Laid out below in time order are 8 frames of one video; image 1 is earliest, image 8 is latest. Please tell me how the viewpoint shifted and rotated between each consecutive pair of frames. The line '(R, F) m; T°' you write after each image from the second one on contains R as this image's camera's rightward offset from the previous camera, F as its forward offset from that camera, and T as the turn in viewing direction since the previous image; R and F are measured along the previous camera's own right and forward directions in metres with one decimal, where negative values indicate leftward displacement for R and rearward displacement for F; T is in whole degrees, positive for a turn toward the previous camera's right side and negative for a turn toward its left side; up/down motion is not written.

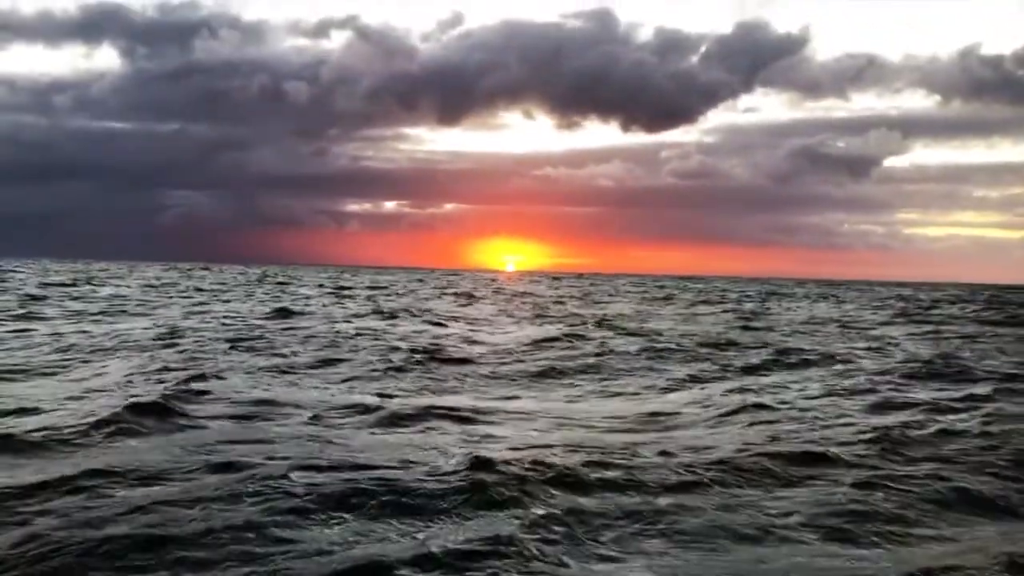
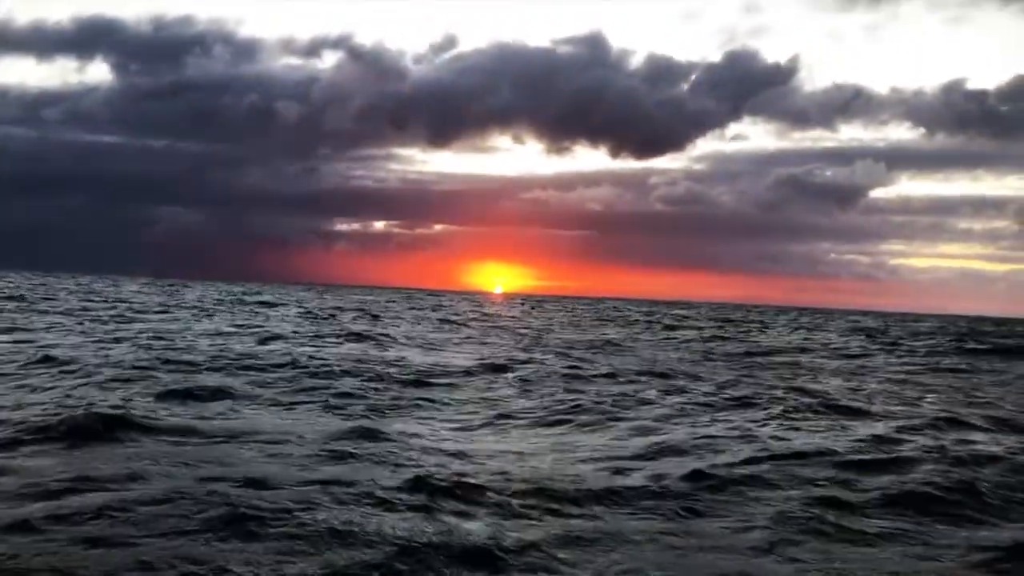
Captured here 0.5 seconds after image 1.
(0.0, +0.1) m; +1°
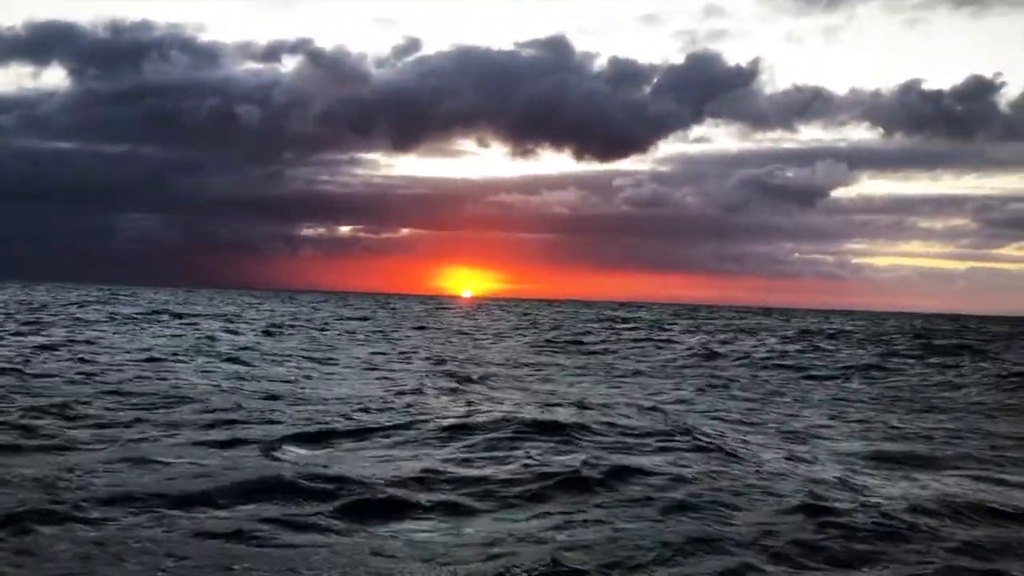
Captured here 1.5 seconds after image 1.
(+0.1, +0.2) m; +2°
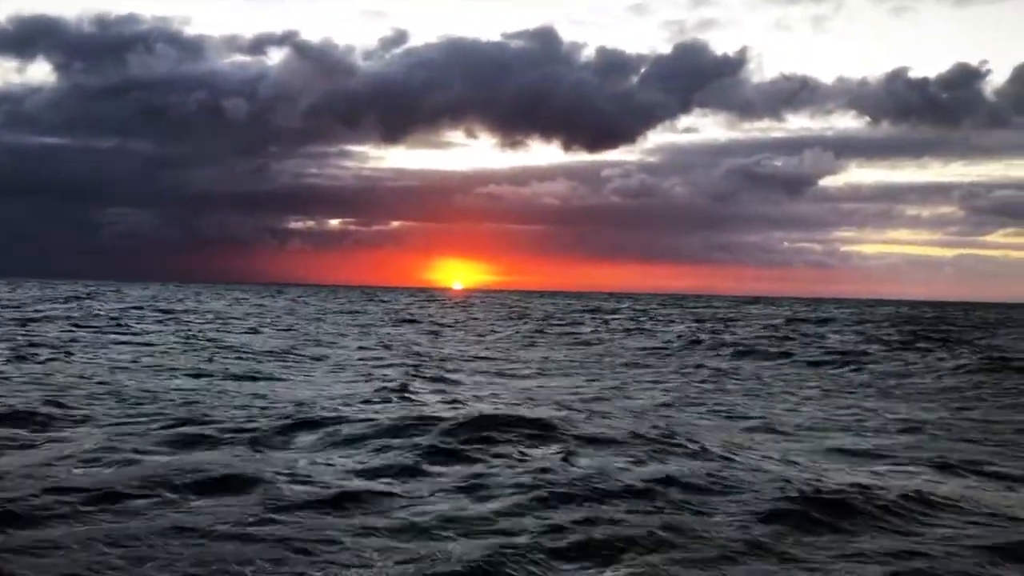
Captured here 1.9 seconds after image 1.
(-1.1, -0.6) m; +1°
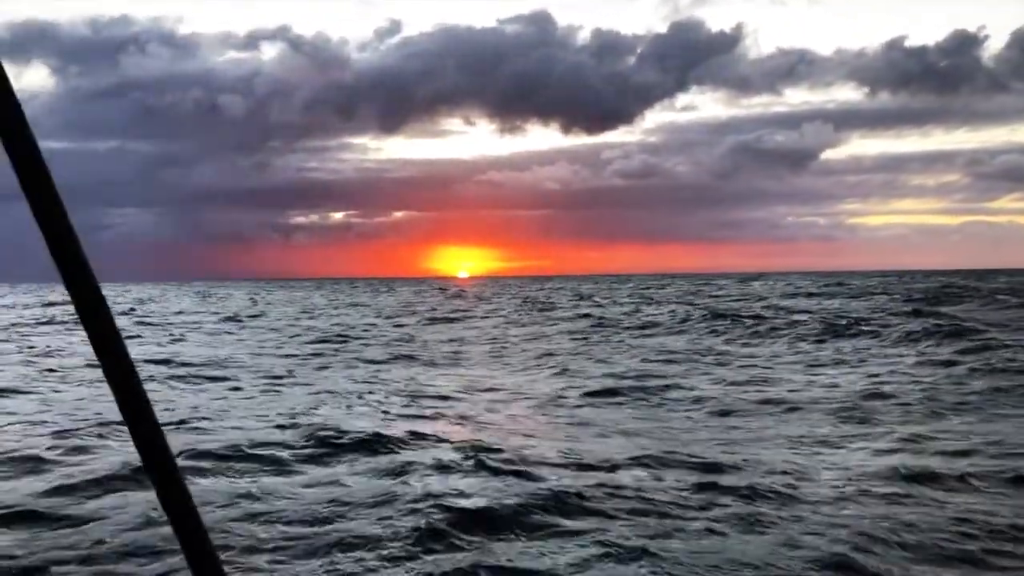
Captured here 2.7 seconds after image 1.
(-0.8, +0.7) m; 0°
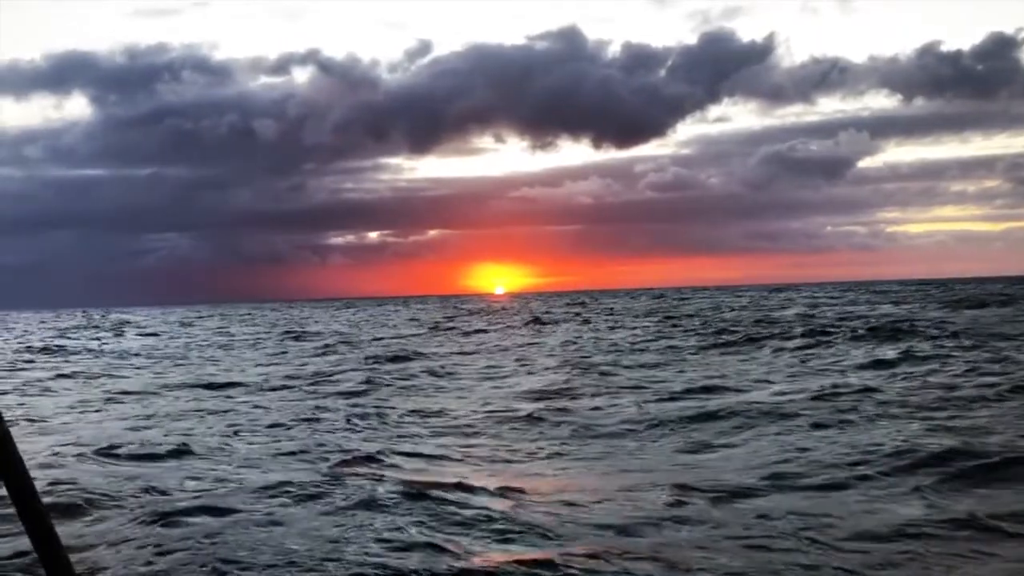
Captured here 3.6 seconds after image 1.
(-4.0, +1.3) m; -2°
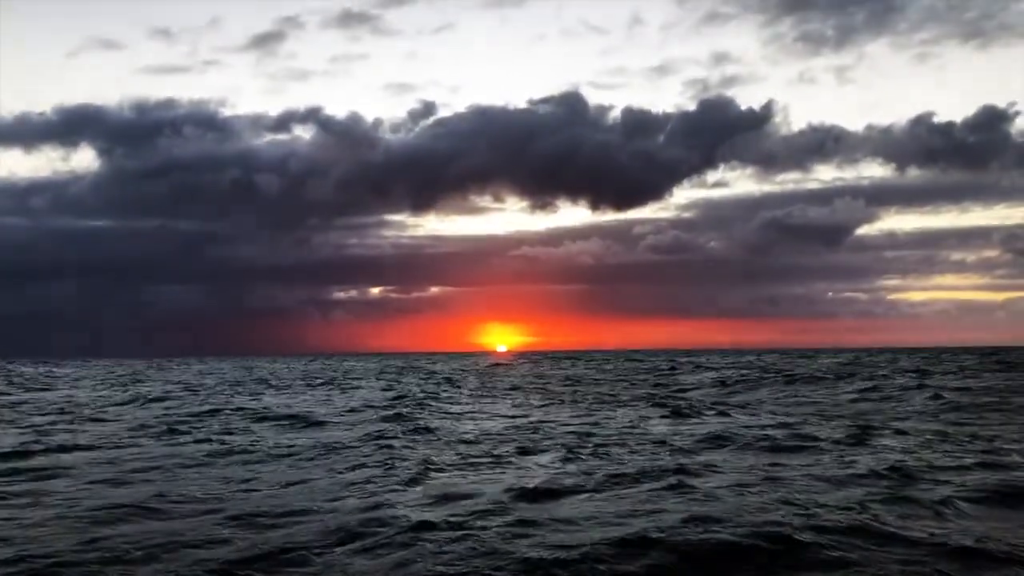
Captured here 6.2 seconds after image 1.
(-5.3, +4.4) m; 0°
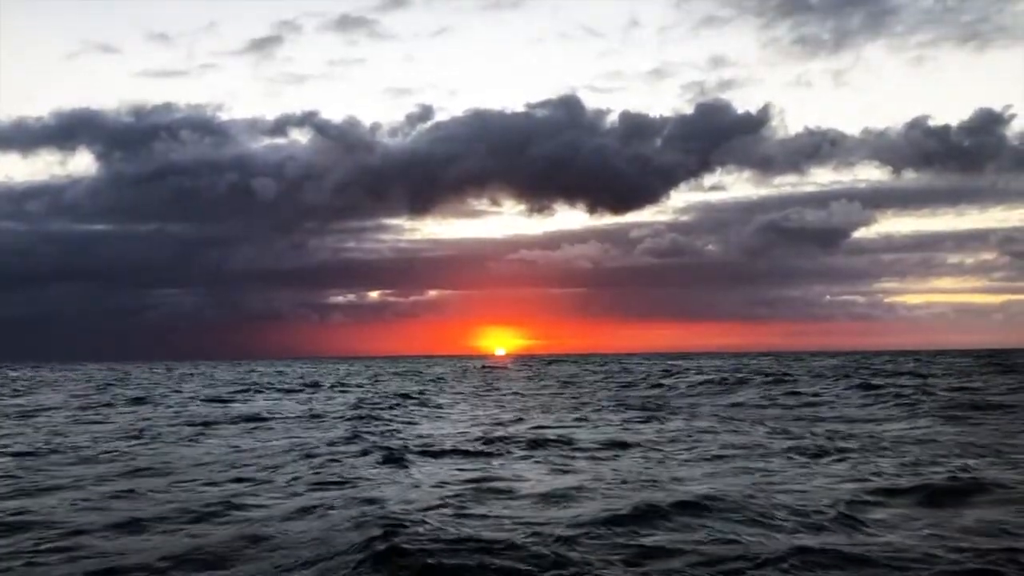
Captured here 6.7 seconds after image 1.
(-1.7, 0.0) m; 0°
